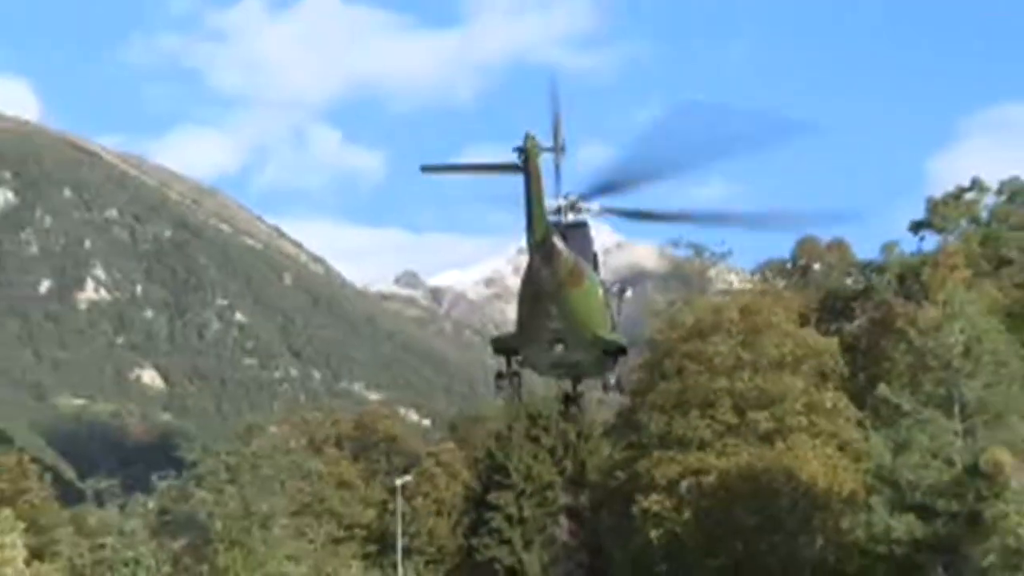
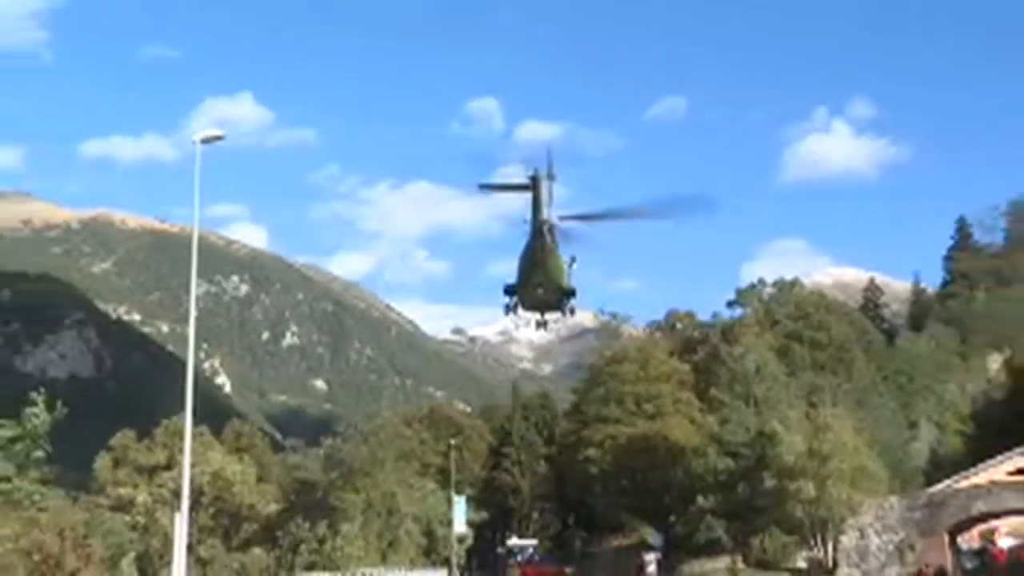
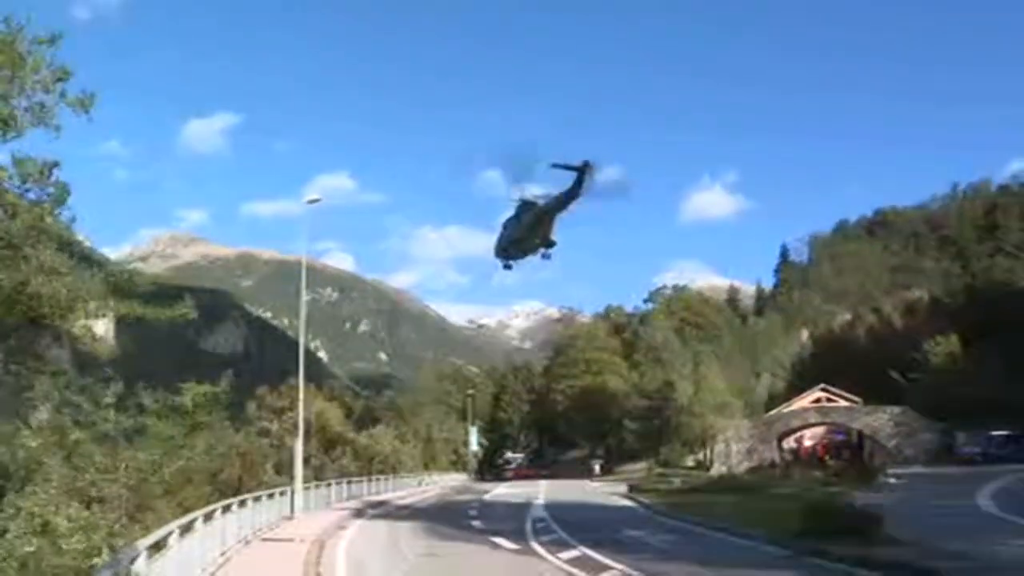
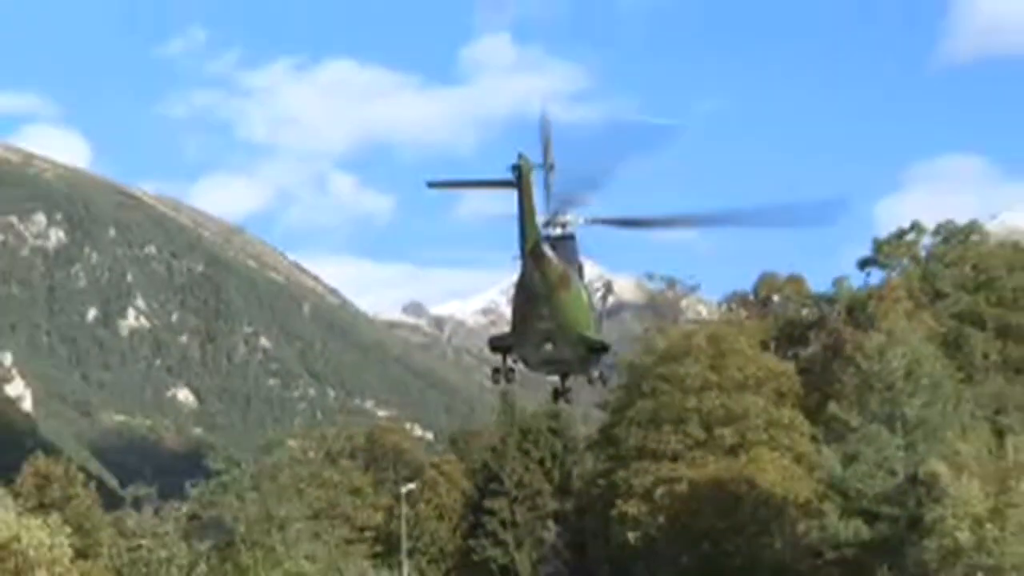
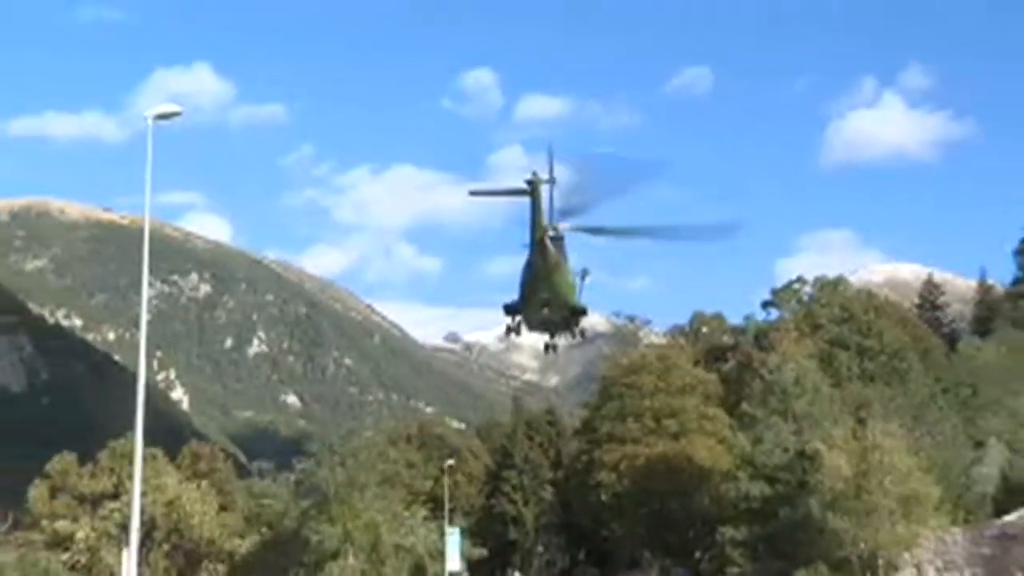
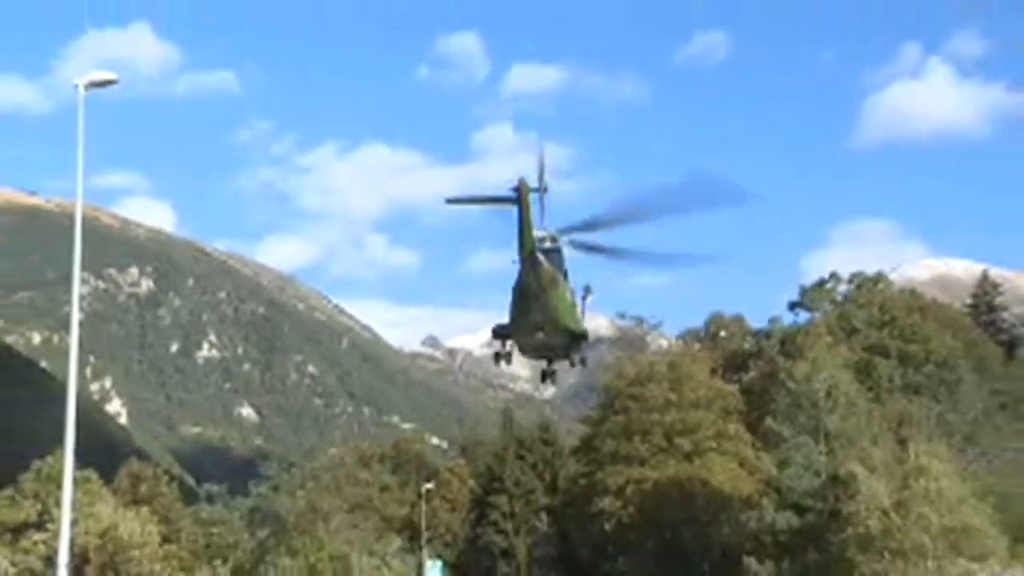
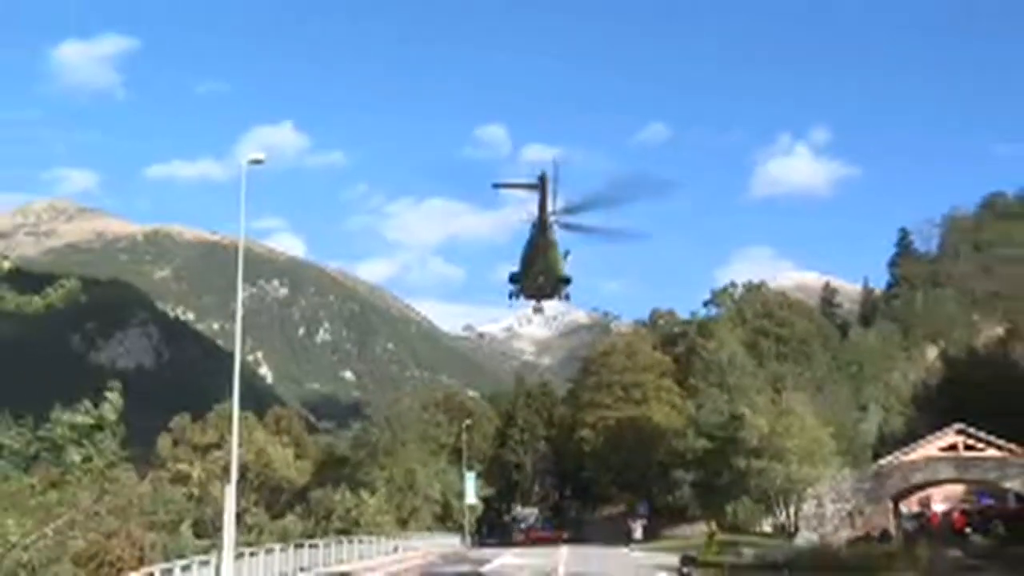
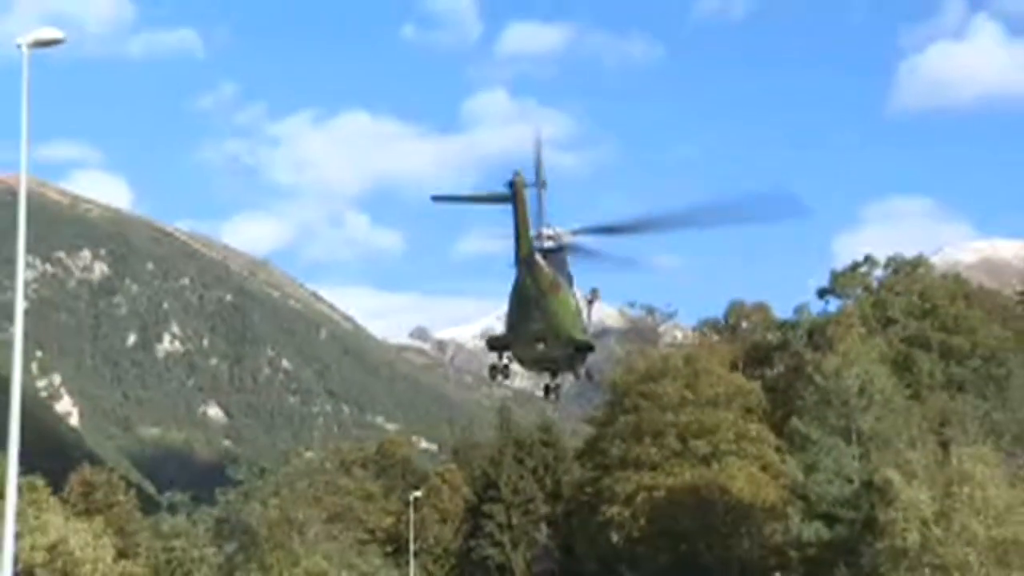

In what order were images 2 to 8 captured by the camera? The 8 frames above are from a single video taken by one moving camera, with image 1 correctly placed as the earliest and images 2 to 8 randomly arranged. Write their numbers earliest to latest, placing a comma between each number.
4, 8, 6, 5, 2, 7, 3
